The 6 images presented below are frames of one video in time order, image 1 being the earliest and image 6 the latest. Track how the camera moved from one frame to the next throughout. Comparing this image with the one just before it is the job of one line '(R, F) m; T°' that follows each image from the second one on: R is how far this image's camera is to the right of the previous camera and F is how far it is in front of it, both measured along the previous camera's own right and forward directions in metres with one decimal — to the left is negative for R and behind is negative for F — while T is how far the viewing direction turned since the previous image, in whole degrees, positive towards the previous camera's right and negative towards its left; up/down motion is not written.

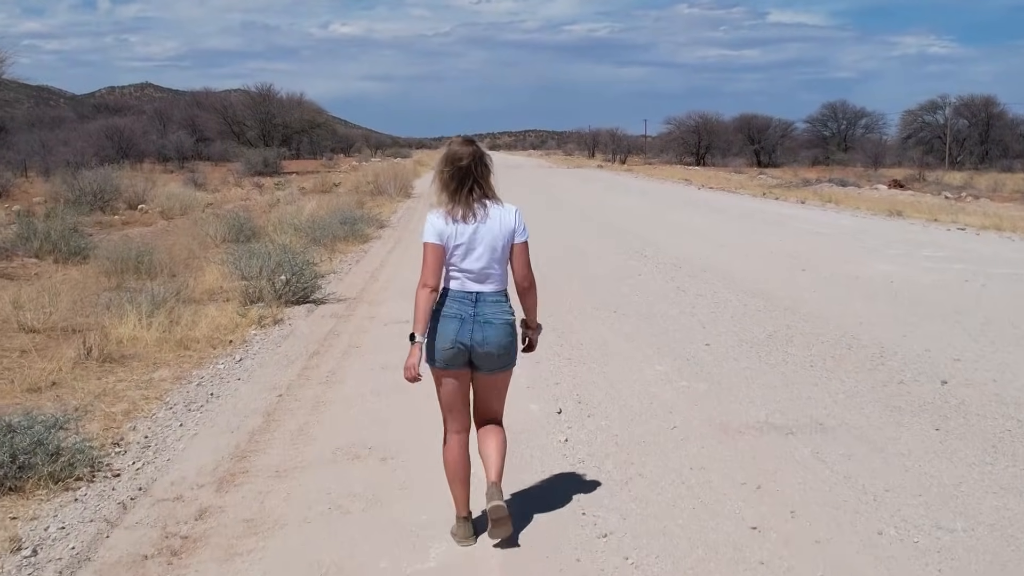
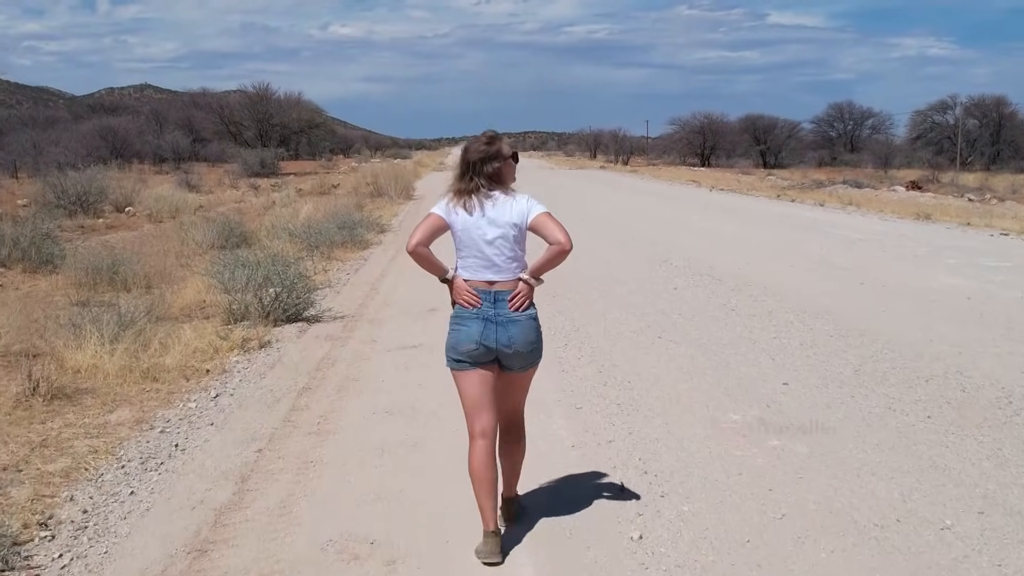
(-0.2, +1.4) m; 0°
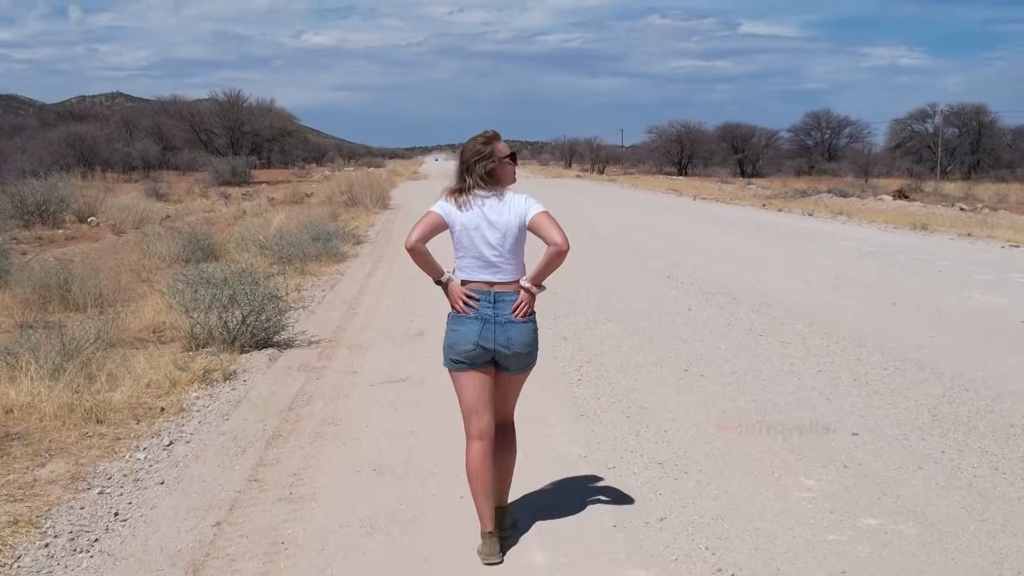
(-0.2, +1.1) m; +1°
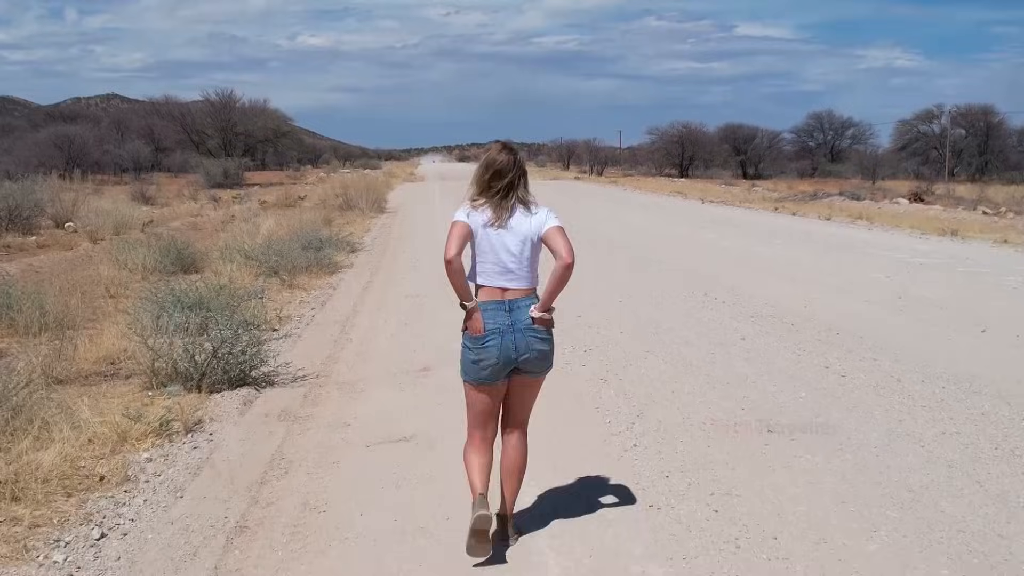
(-0.2, +1.5) m; 0°
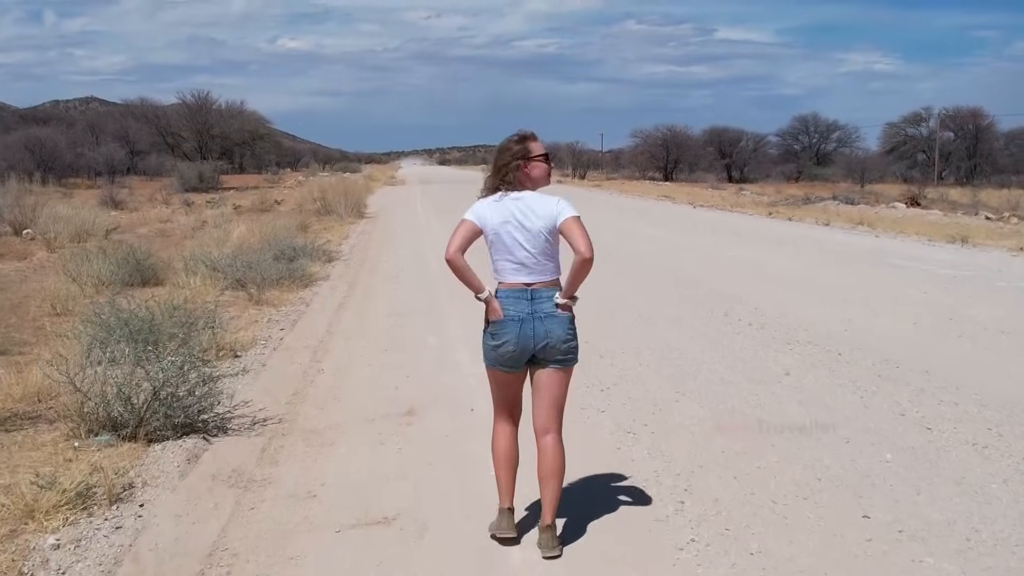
(-0.1, +1.3) m; +1°
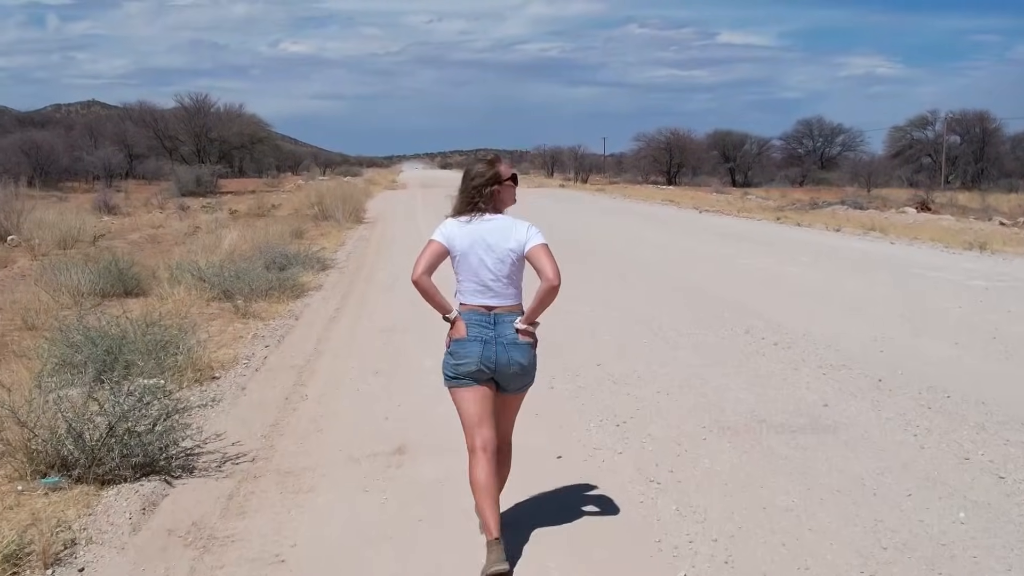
(0.0, +0.8) m; 0°
